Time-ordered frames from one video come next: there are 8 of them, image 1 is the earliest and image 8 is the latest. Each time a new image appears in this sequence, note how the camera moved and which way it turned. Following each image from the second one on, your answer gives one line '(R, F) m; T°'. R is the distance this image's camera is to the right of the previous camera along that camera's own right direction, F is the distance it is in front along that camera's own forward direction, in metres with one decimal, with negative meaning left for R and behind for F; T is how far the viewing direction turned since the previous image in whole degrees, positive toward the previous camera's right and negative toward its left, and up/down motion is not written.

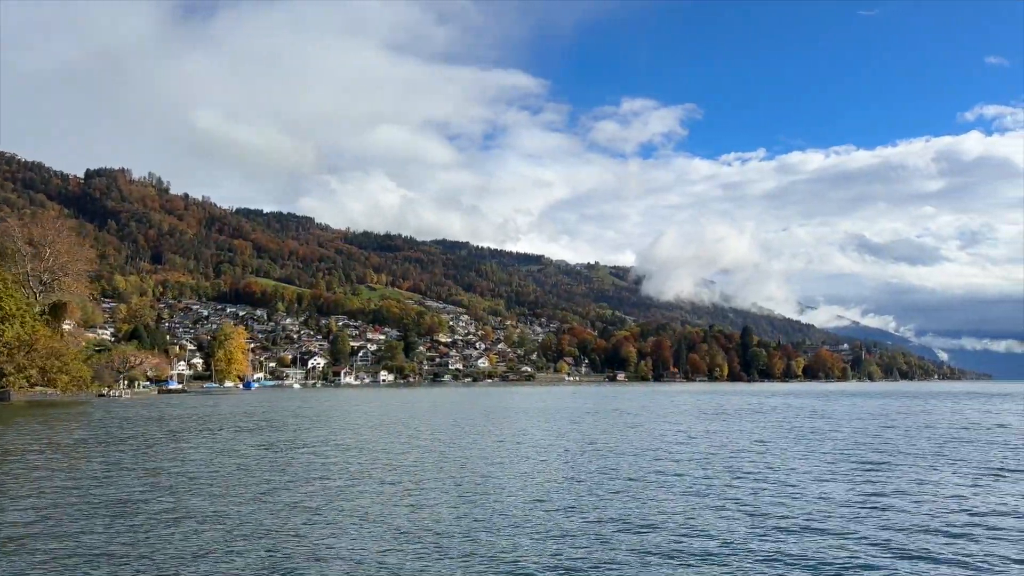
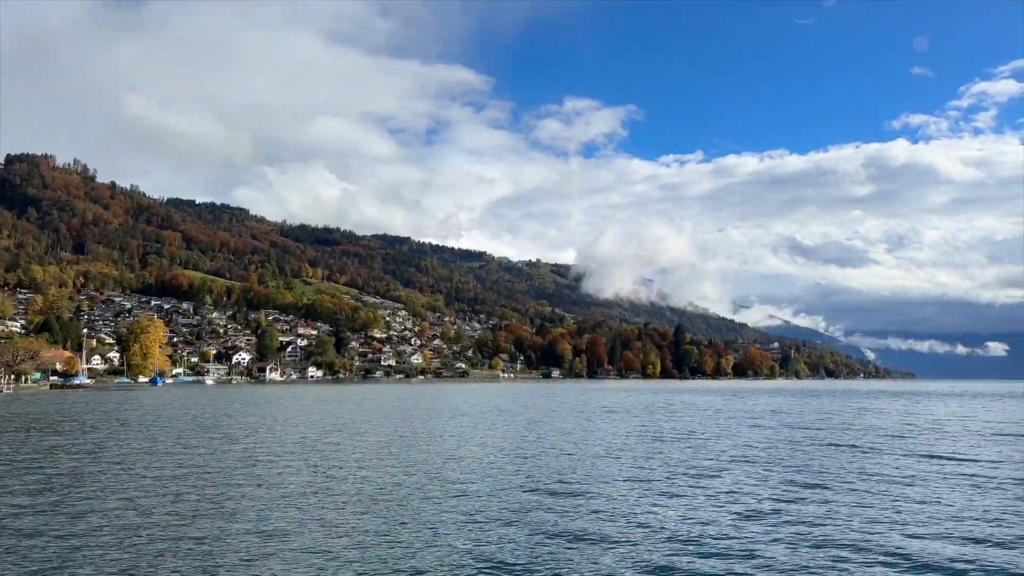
(+1.3, +2.4) m; +4°
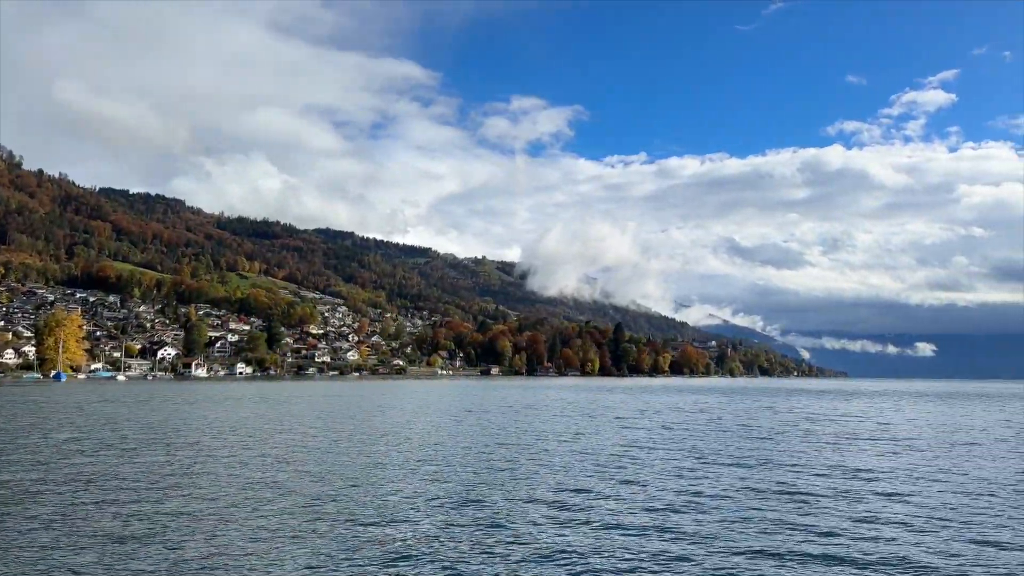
(+1.0, +2.3) m; +4°
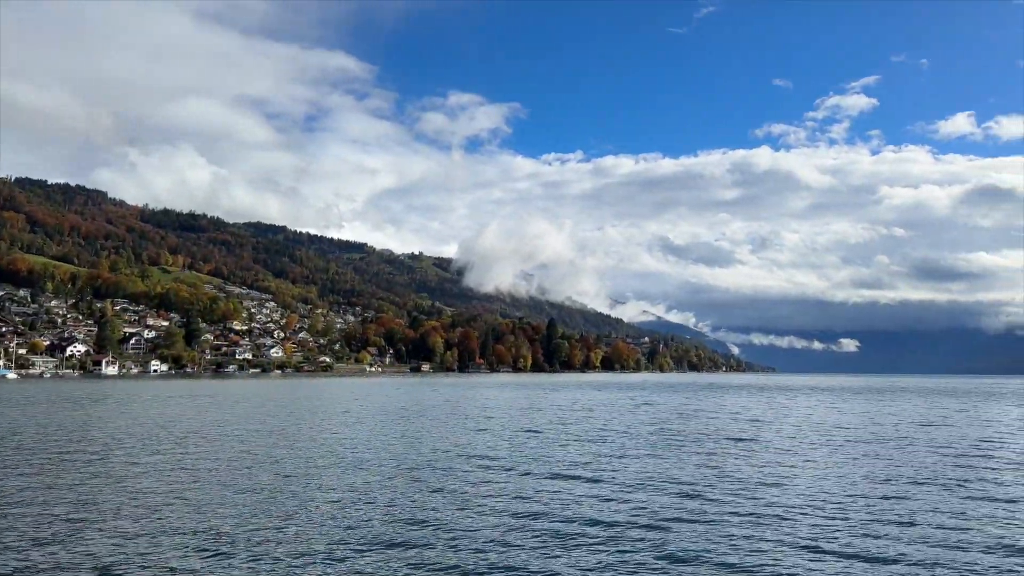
(+1.0, +2.7) m; +5°
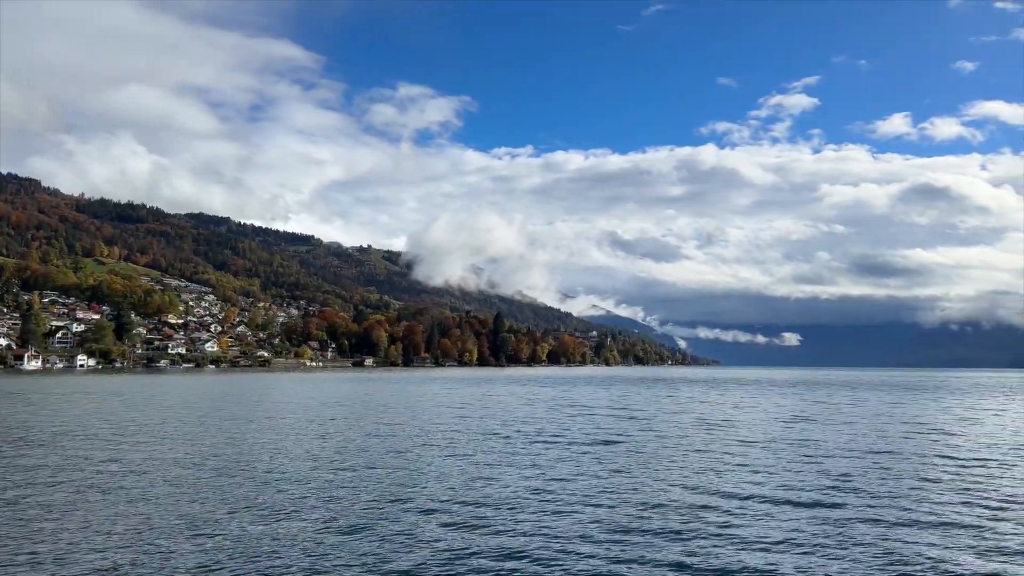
(+0.6, +2.4) m; +4°
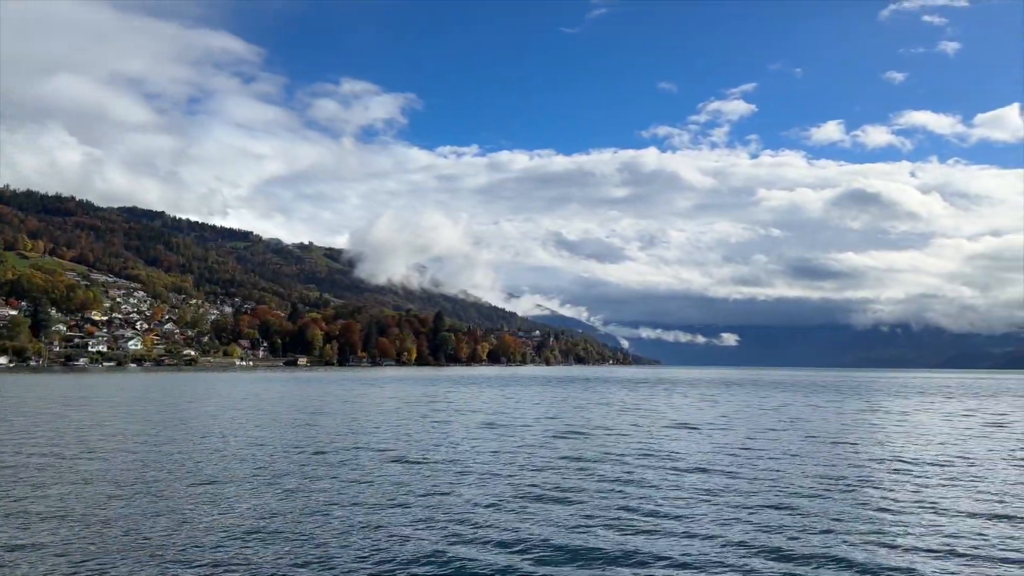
(+0.6, +2.5) m; +4°
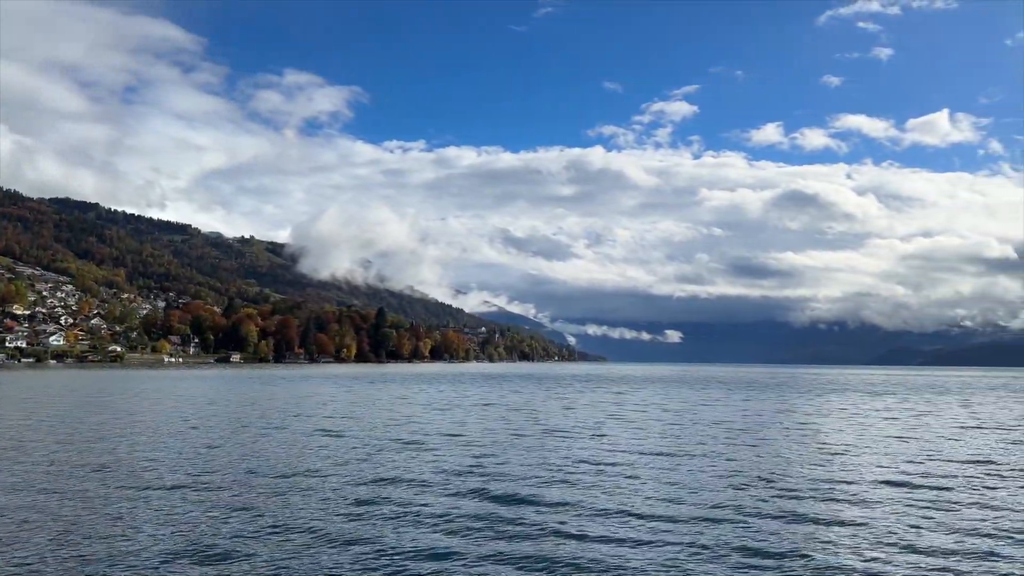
(+0.3, +2.2) m; +4°
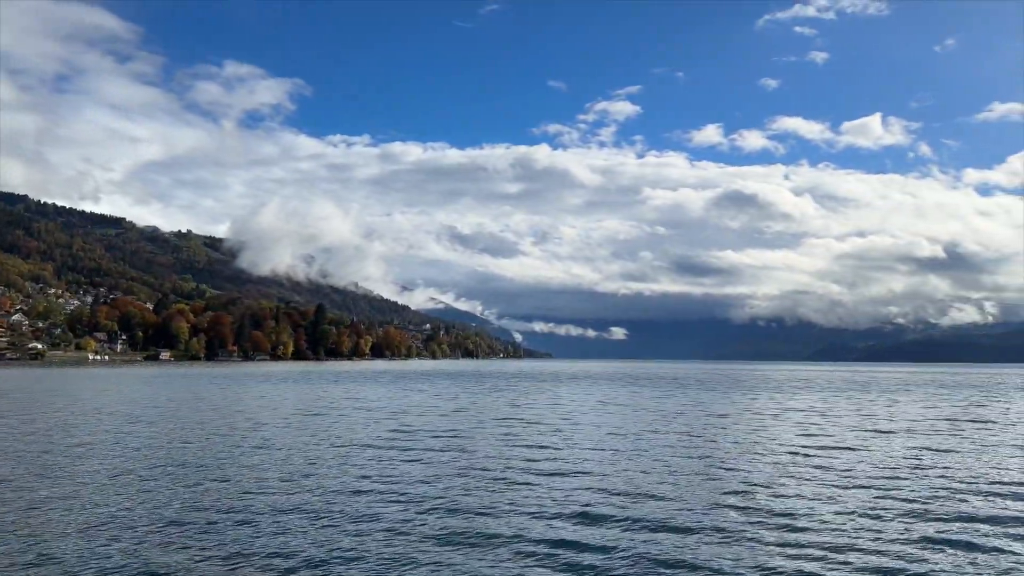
(+0.3, +1.6) m; +4°
